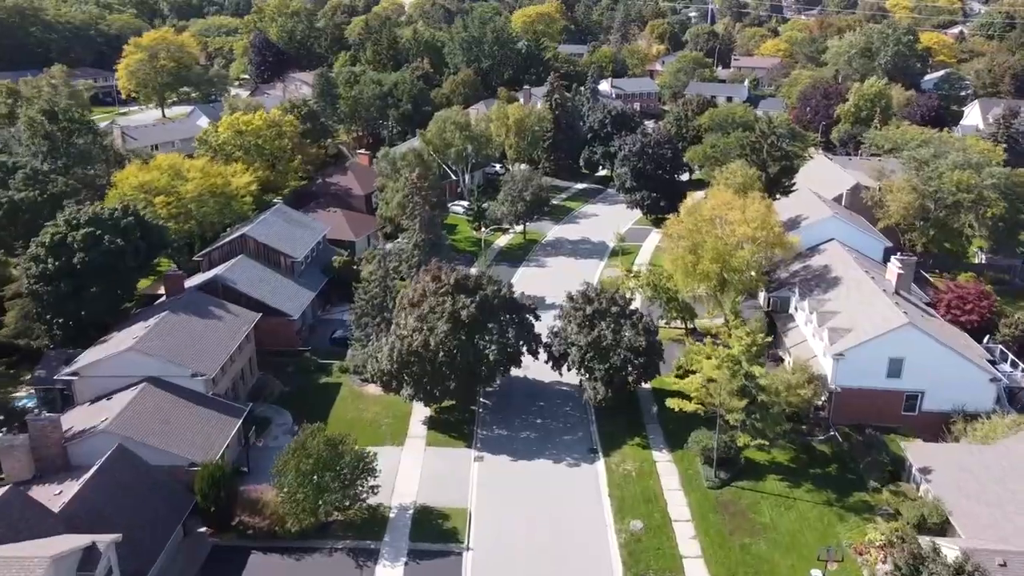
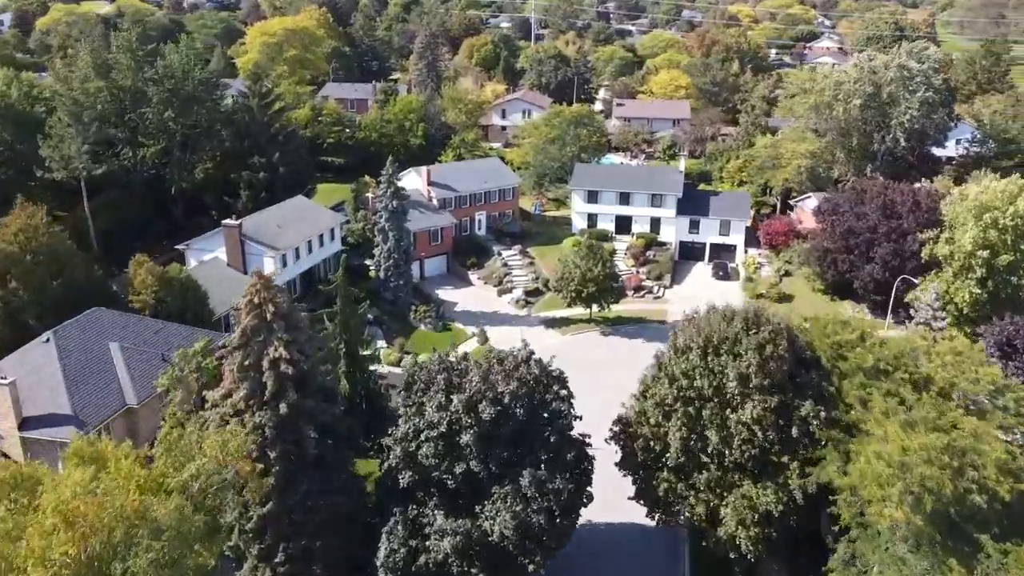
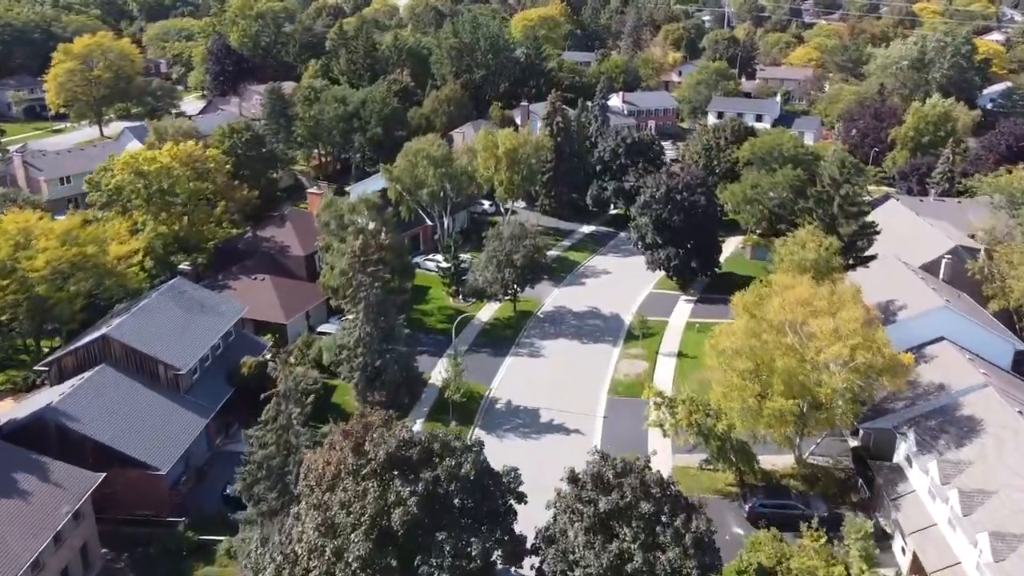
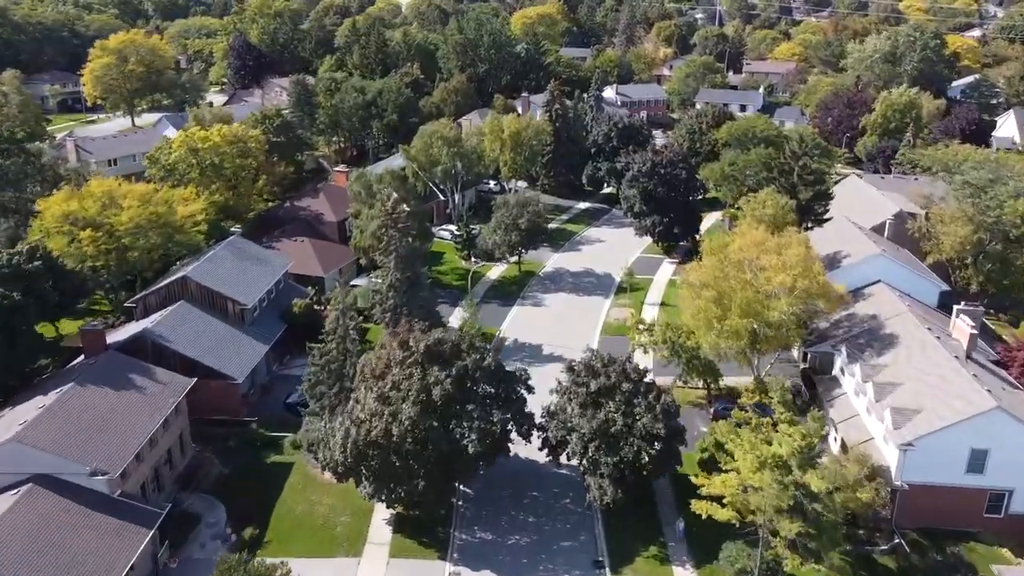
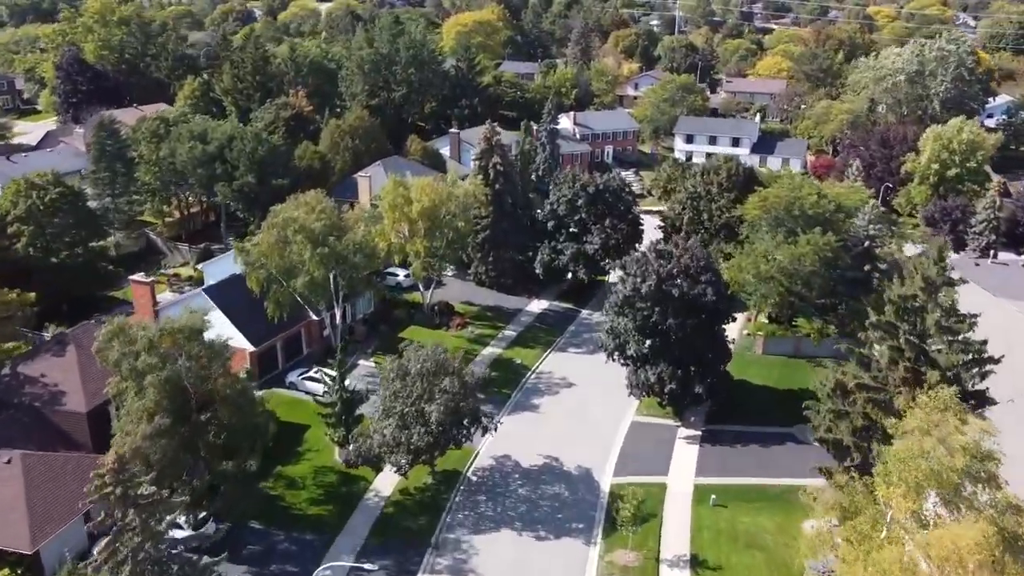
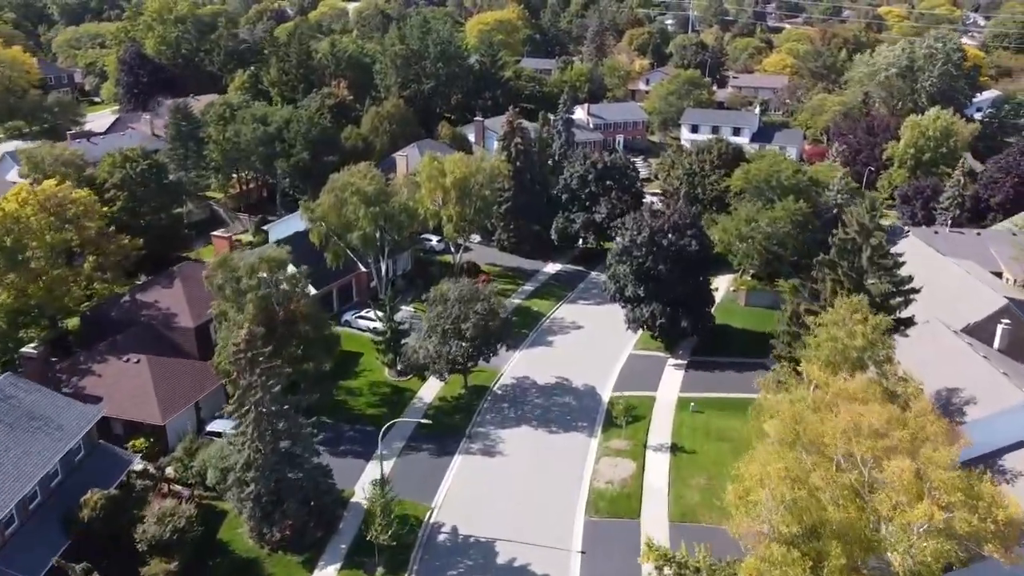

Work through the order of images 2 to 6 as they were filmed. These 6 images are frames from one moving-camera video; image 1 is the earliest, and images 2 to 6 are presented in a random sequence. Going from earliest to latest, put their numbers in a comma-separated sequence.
4, 3, 6, 5, 2
